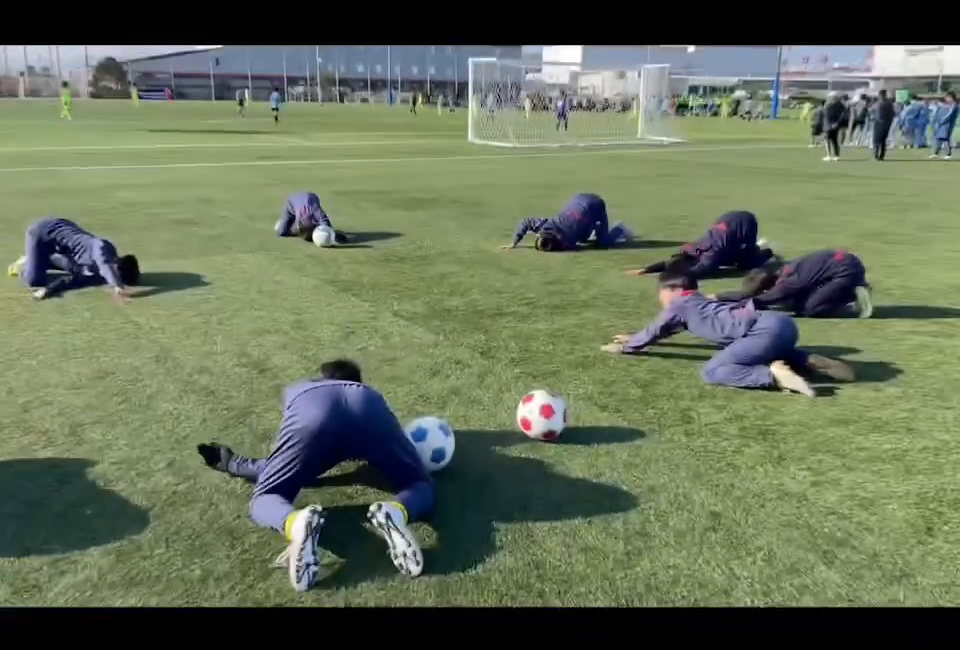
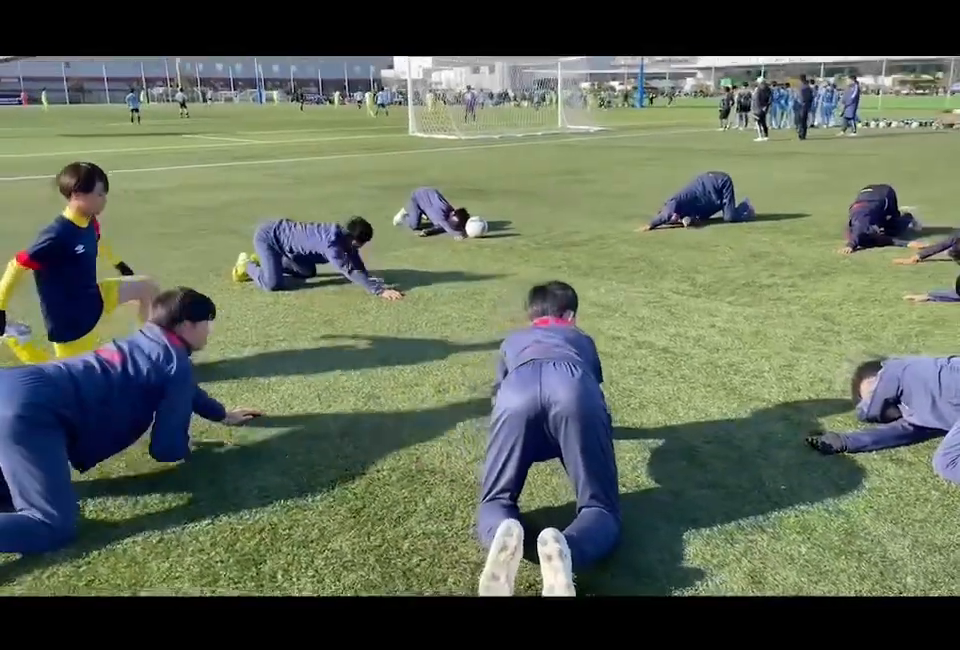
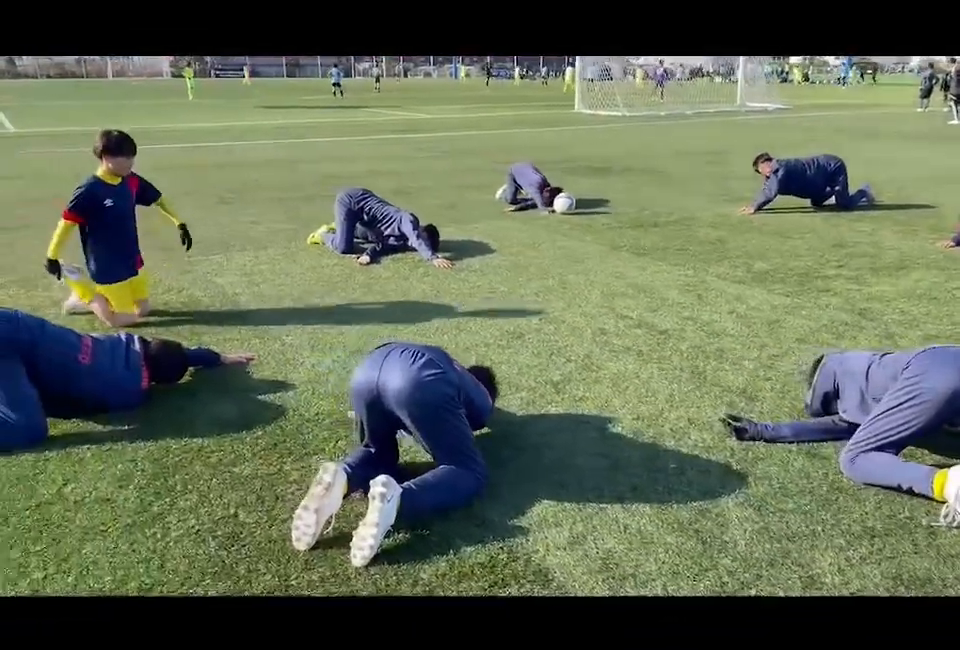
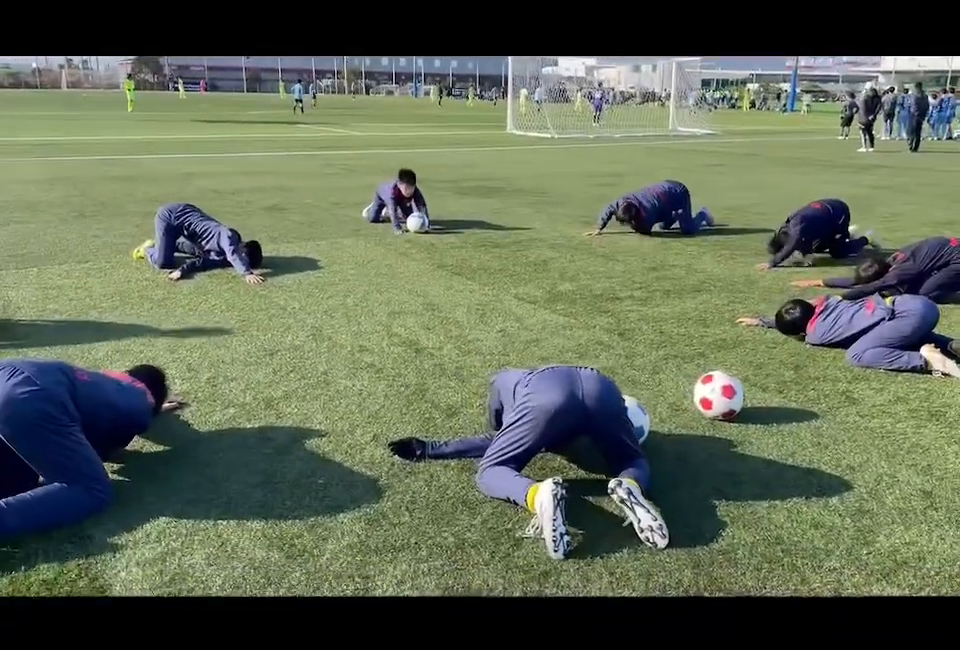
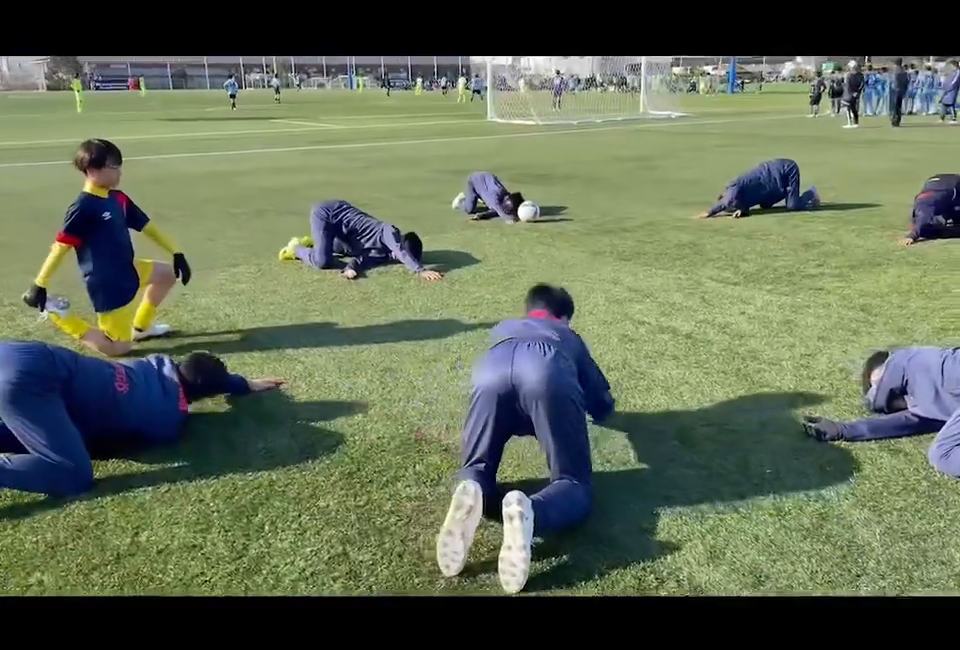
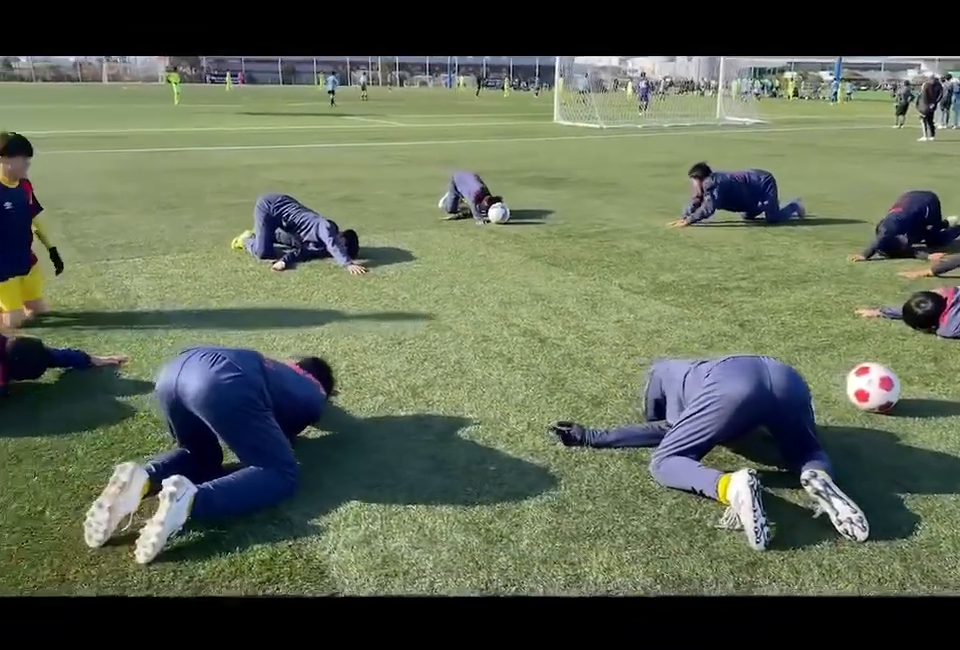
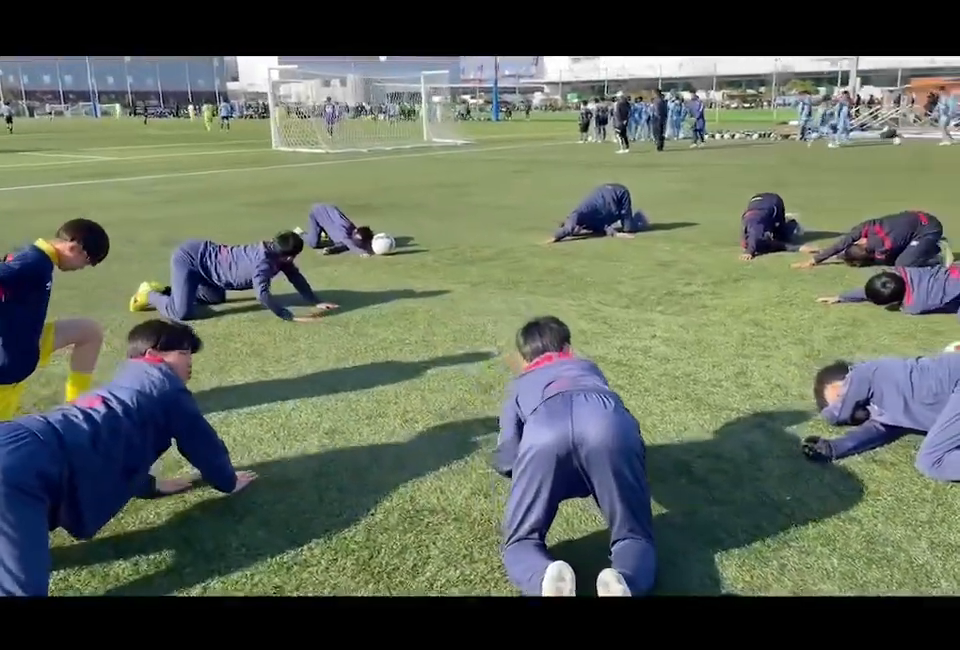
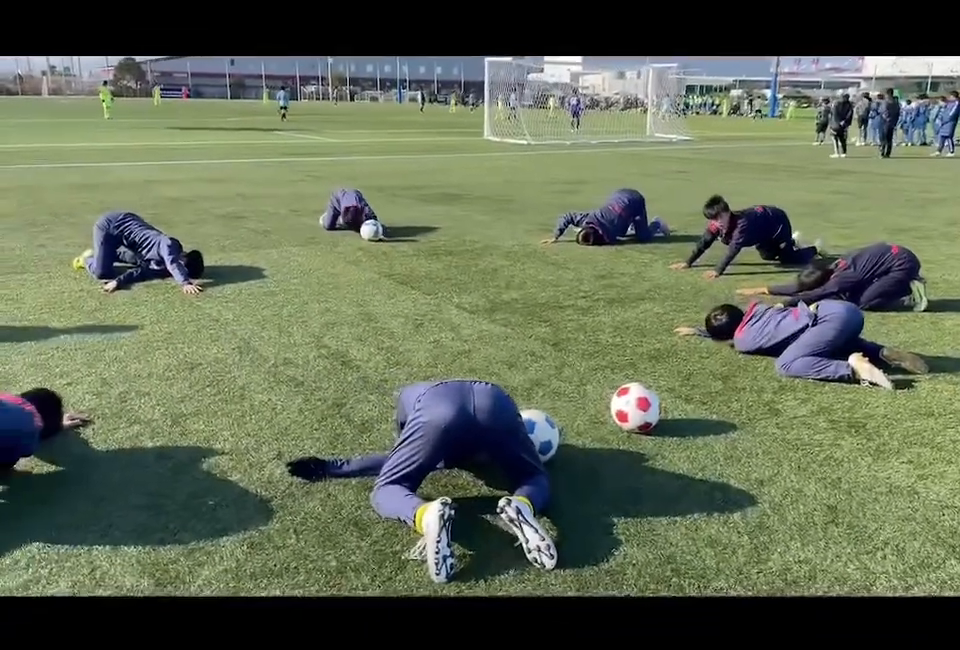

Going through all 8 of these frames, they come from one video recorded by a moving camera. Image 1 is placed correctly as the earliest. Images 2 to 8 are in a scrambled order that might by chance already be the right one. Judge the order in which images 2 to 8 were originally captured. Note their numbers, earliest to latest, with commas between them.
8, 4, 6, 3, 5, 2, 7
